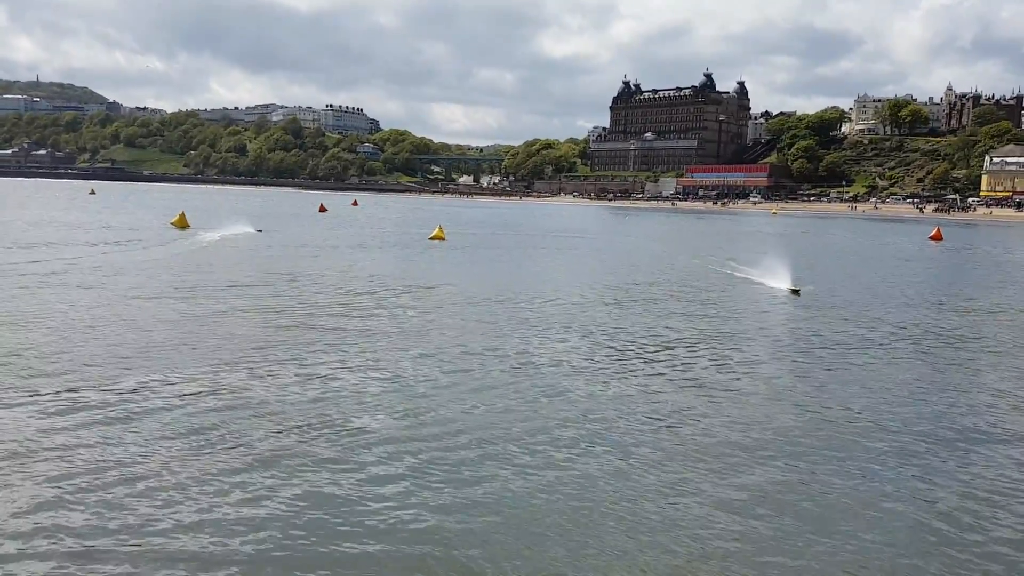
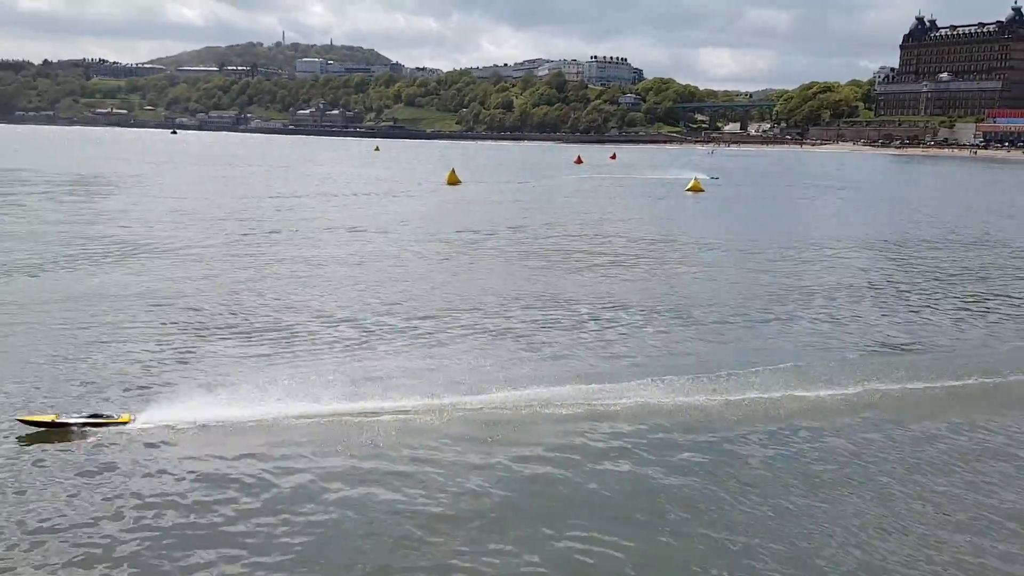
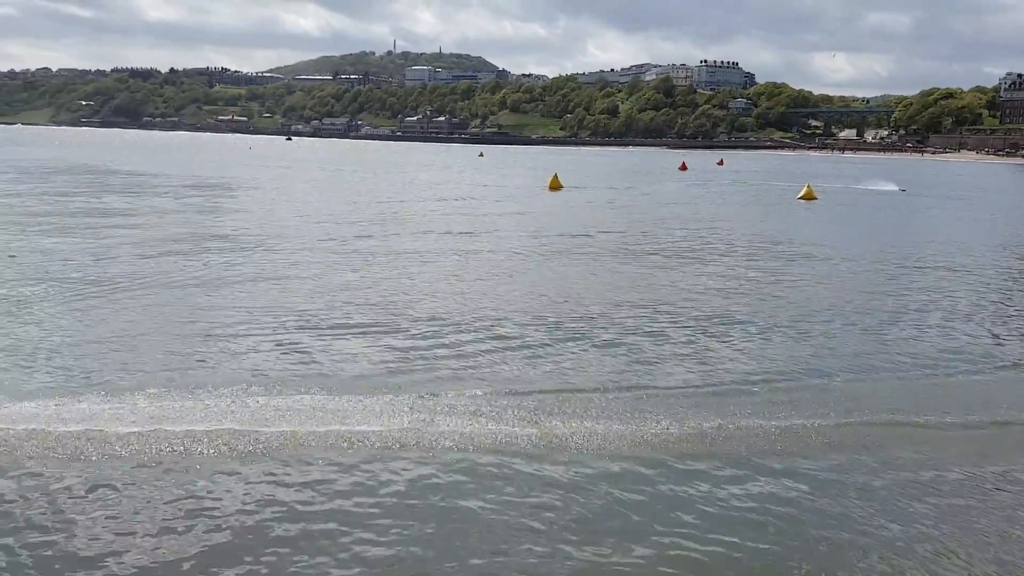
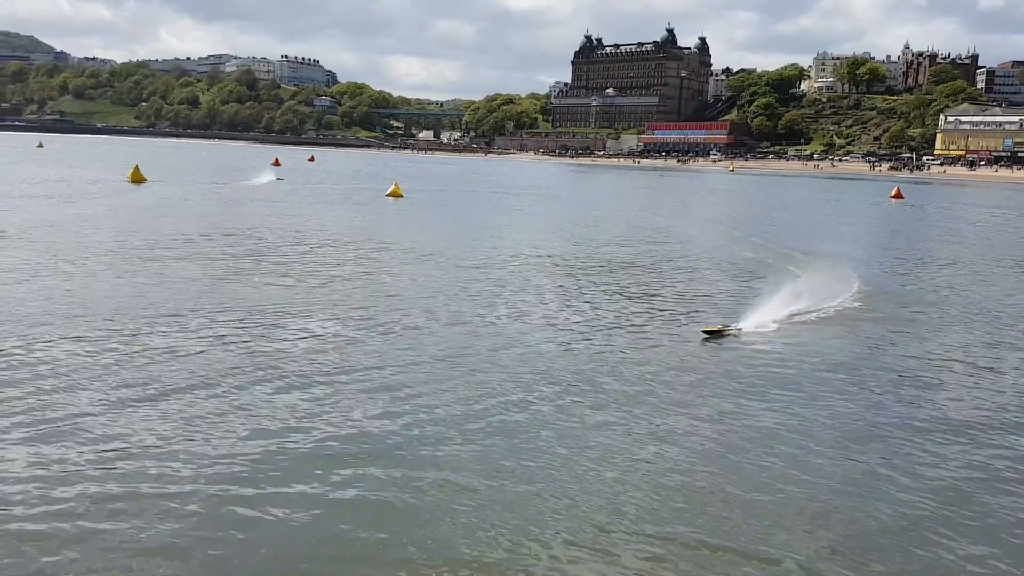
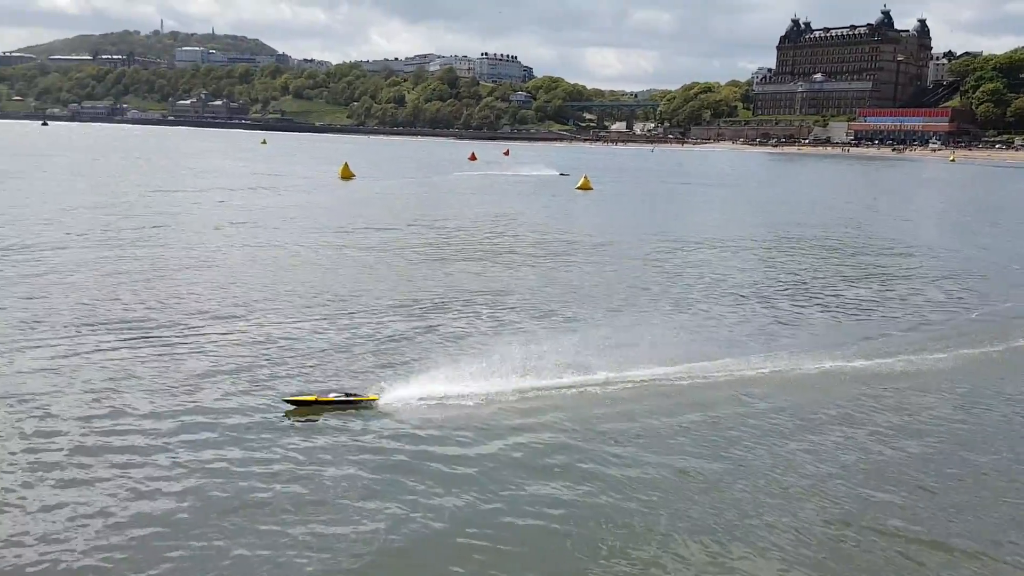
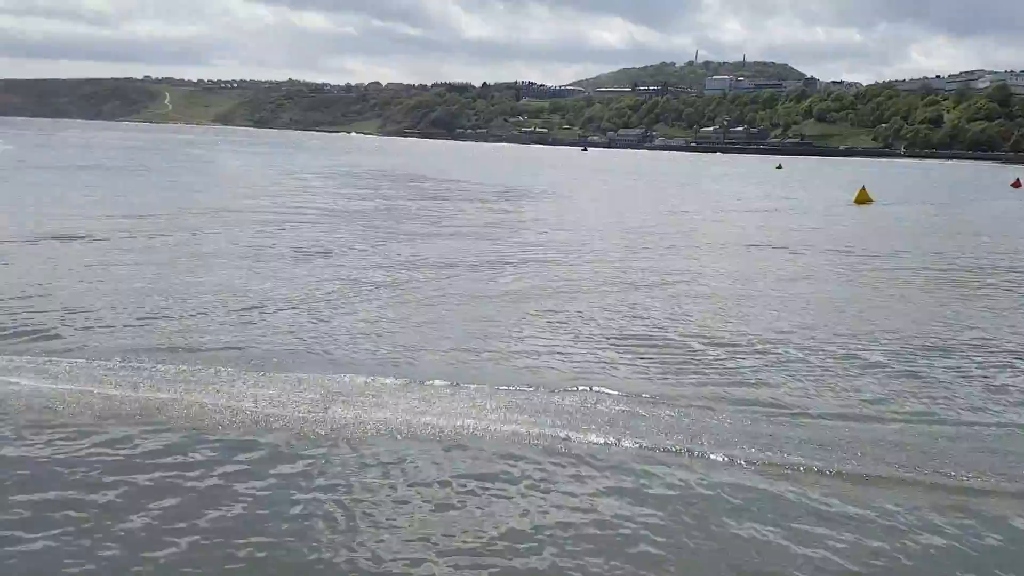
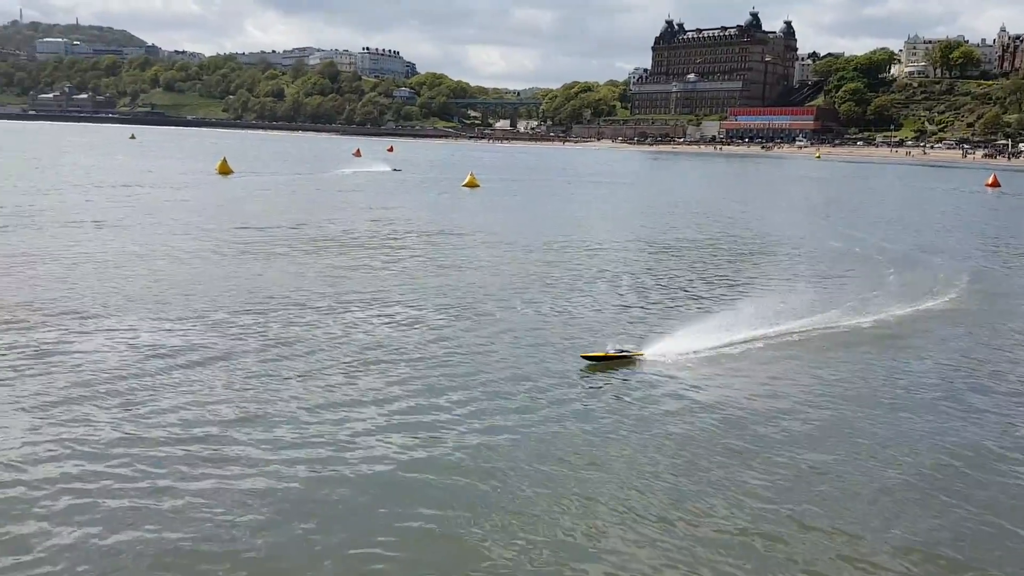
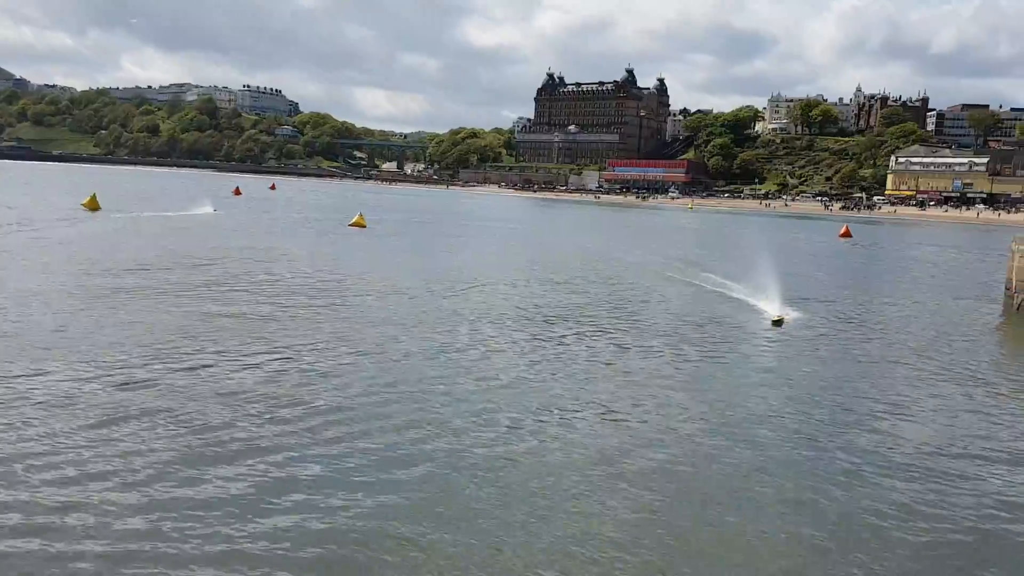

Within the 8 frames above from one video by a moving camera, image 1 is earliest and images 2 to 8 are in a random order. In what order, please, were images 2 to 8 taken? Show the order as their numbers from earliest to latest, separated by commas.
8, 4, 7, 5, 2, 3, 6
